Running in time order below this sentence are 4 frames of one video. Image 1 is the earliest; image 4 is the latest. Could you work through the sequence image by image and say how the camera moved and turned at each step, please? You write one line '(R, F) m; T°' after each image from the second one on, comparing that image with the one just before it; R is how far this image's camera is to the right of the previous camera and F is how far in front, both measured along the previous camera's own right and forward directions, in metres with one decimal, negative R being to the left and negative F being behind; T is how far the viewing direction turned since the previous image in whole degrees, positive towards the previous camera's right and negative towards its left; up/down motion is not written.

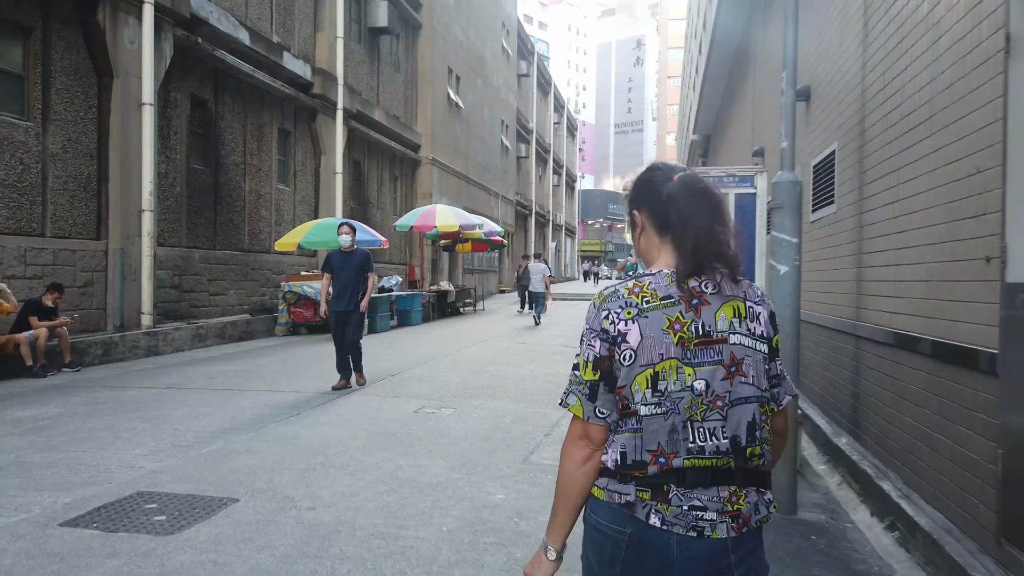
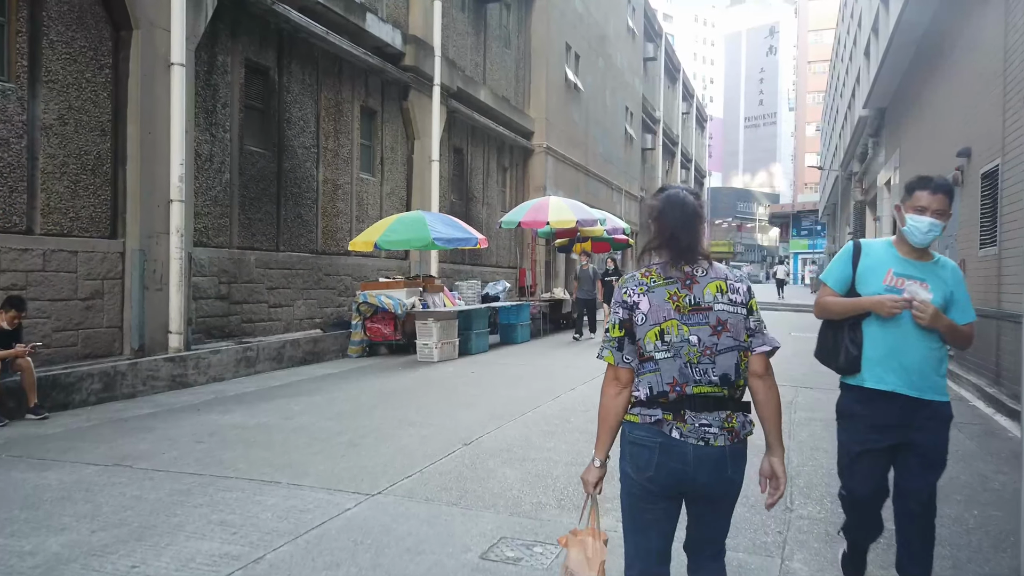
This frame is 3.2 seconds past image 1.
(-0.2, +3.1) m; -9°
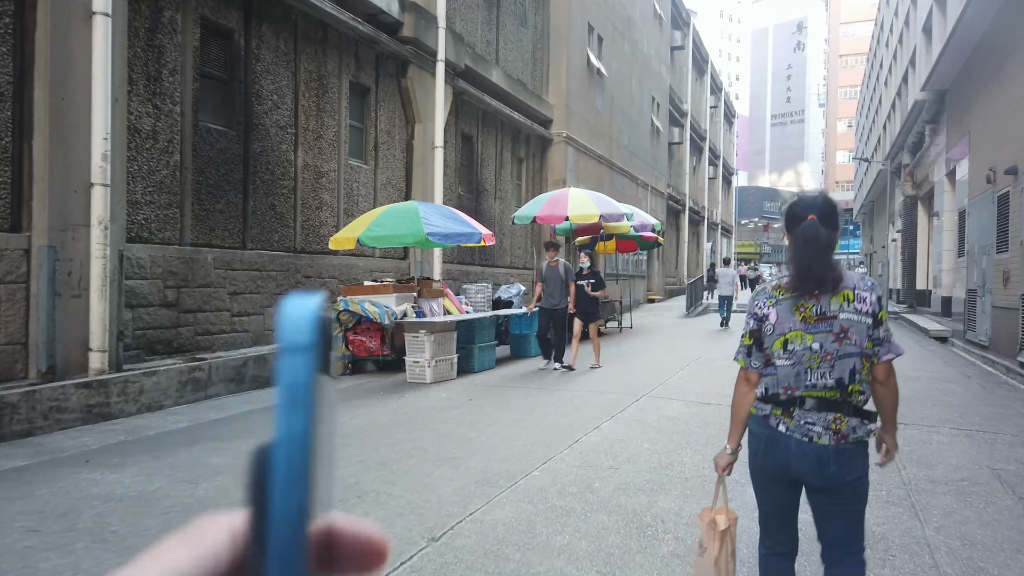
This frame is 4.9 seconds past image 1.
(+0.1, +1.8) m; -2°
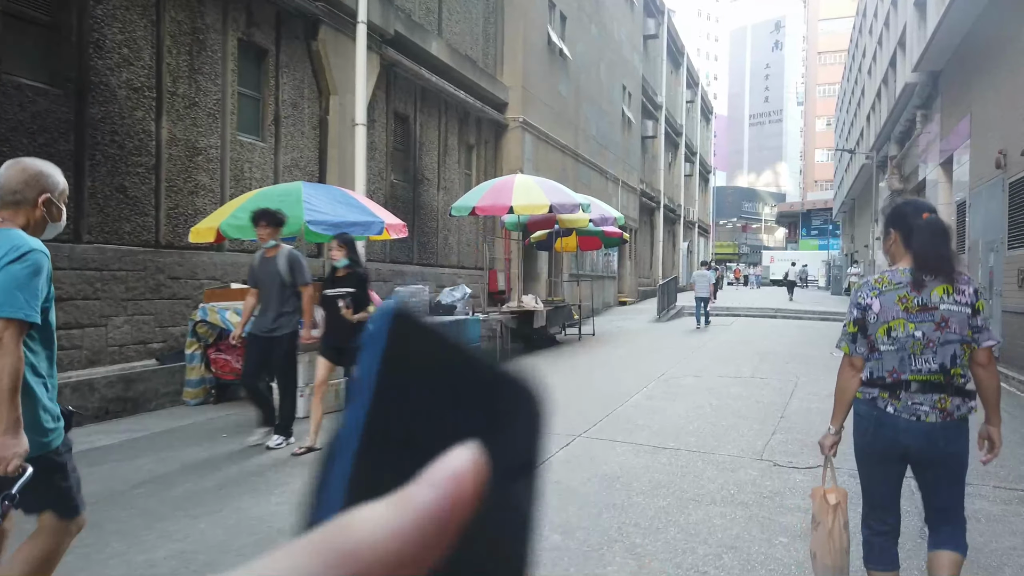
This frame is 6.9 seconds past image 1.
(+0.7, +1.9) m; +1°
